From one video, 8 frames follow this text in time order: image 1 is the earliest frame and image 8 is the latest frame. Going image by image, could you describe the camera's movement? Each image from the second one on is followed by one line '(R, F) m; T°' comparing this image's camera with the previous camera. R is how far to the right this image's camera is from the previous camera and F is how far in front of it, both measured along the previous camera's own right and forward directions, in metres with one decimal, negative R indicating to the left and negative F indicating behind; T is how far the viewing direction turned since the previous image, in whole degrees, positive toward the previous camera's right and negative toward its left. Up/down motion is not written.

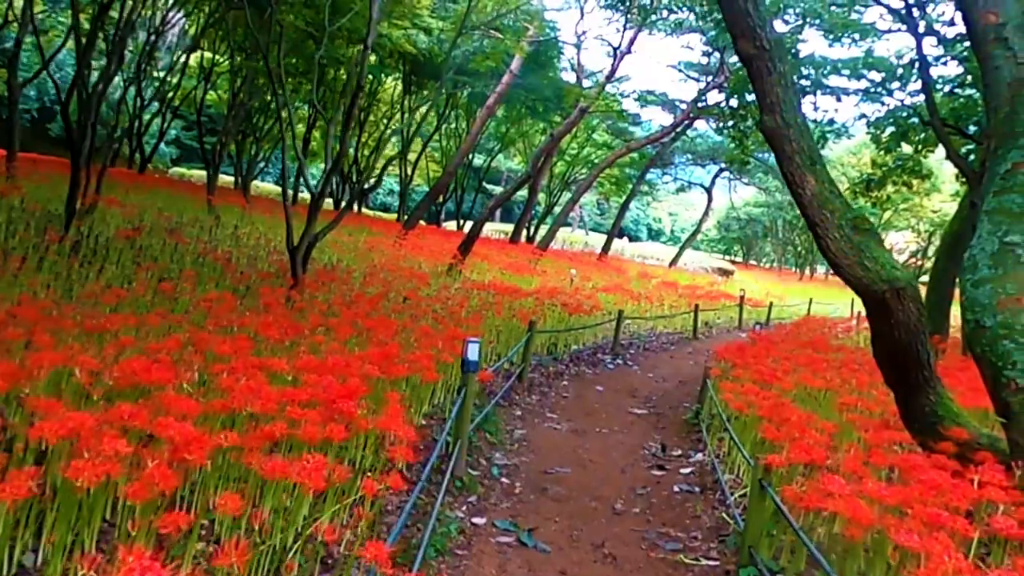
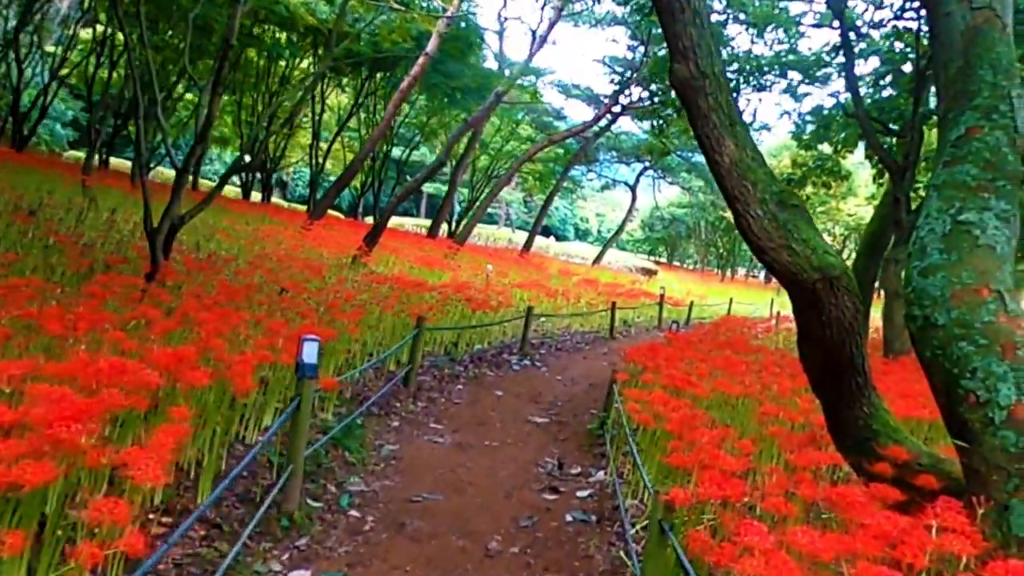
(+0.4, +1.0) m; +5°
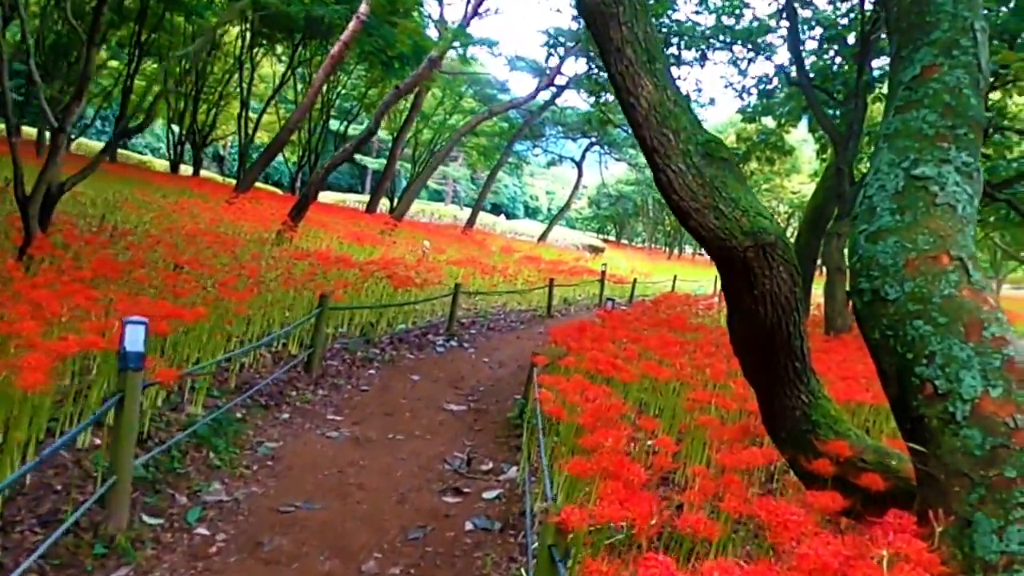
(+0.3, +0.7) m; +4°
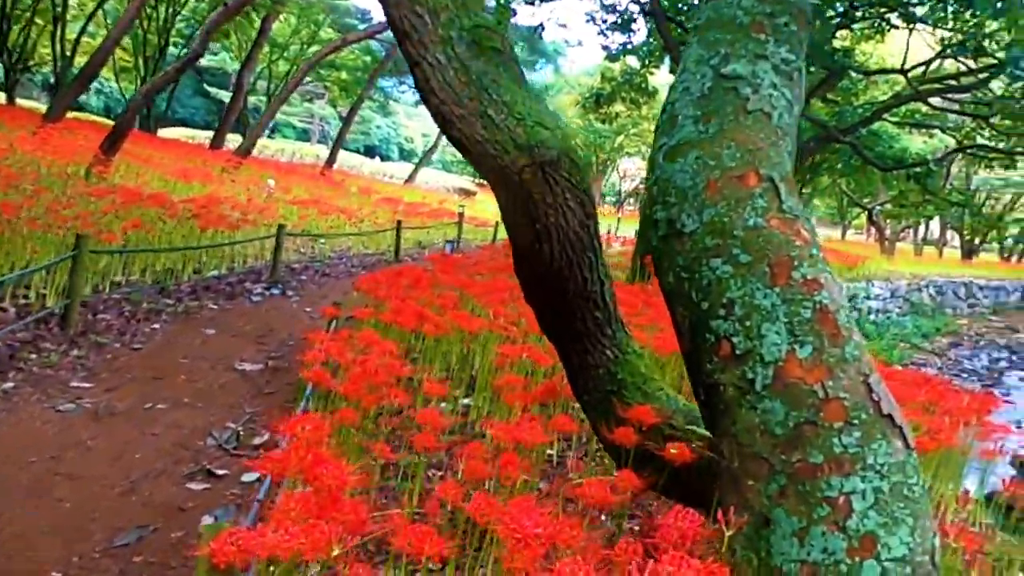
(+0.6, +0.8) m; +9°
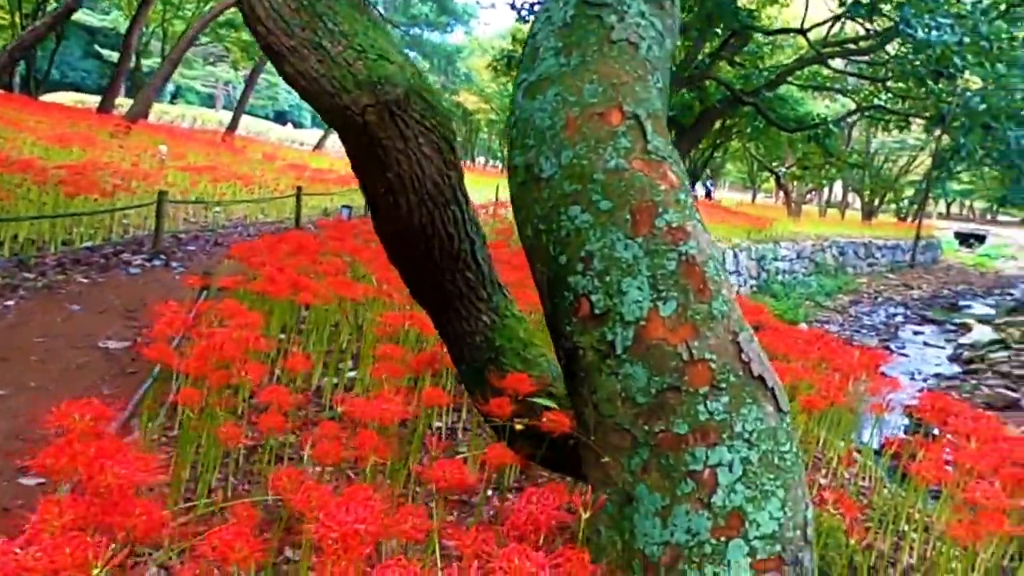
(+0.2, +0.3) m; +6°
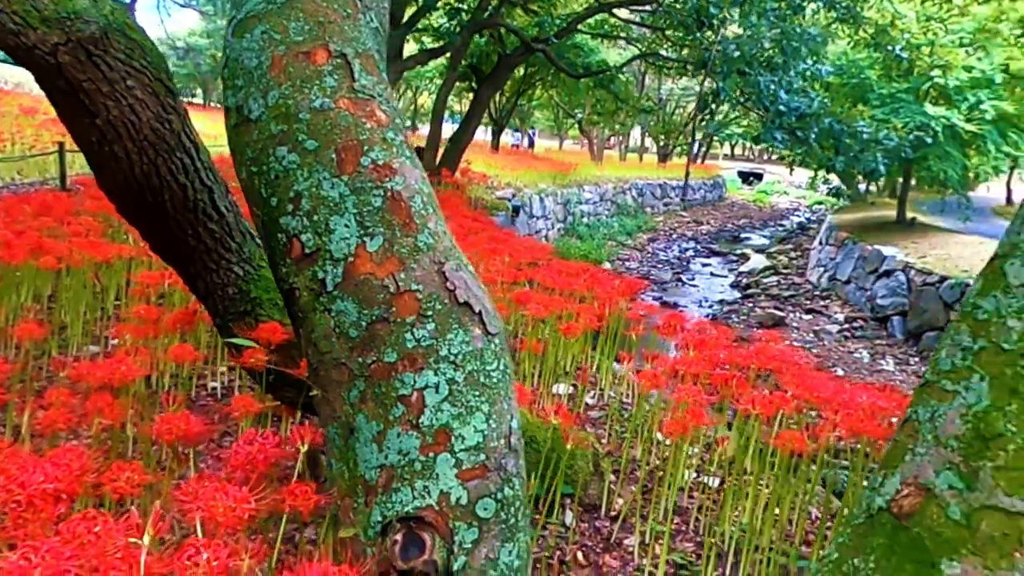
(+0.2, -0.1) m; +13°
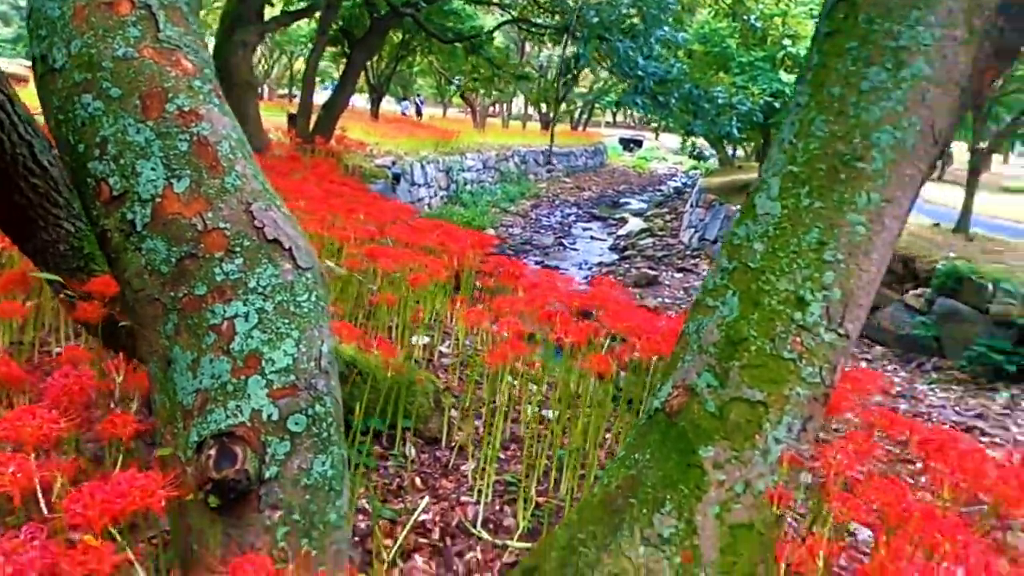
(+0.2, -0.2) m; +8°
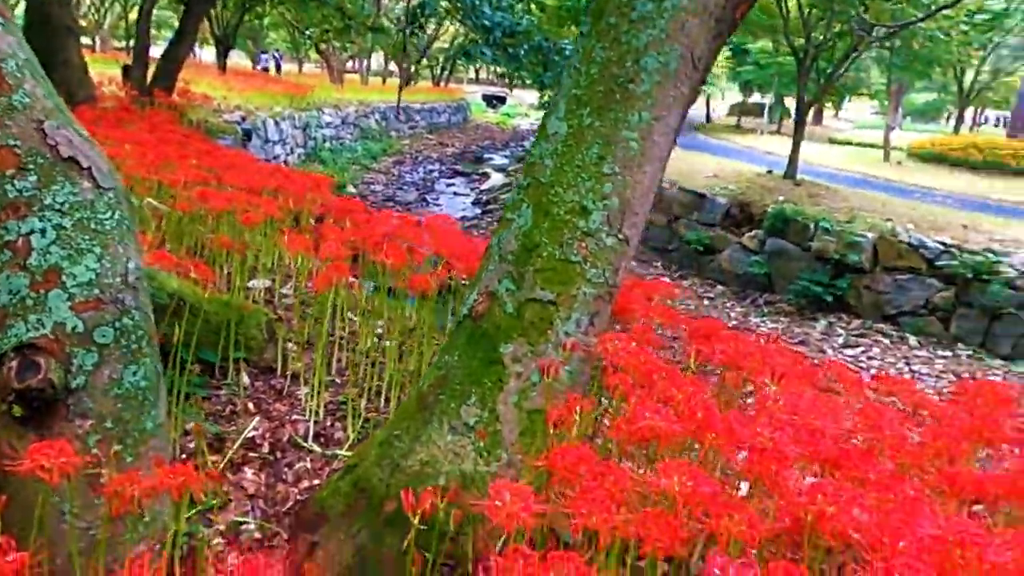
(+0.2, -0.2) m; +10°
